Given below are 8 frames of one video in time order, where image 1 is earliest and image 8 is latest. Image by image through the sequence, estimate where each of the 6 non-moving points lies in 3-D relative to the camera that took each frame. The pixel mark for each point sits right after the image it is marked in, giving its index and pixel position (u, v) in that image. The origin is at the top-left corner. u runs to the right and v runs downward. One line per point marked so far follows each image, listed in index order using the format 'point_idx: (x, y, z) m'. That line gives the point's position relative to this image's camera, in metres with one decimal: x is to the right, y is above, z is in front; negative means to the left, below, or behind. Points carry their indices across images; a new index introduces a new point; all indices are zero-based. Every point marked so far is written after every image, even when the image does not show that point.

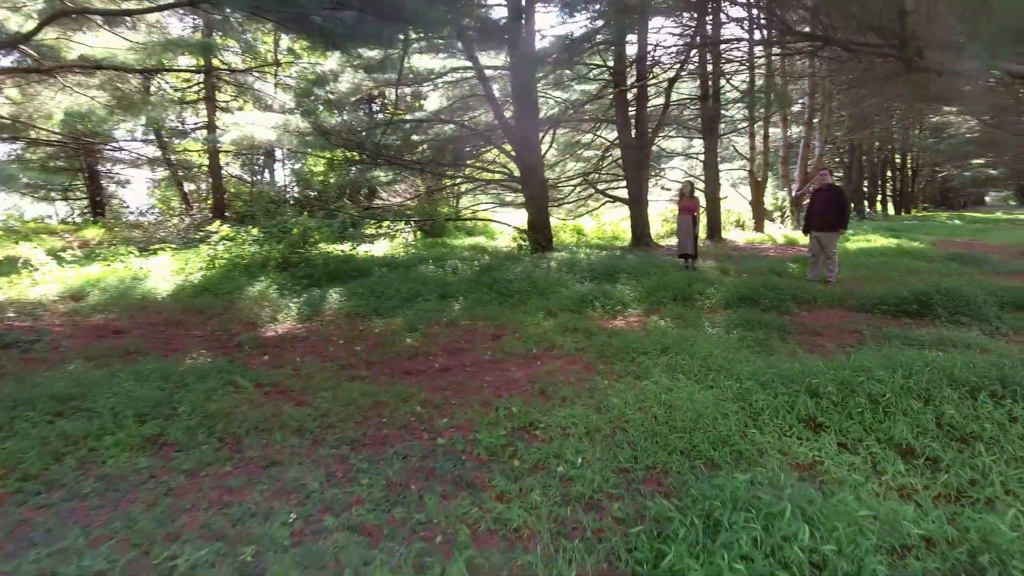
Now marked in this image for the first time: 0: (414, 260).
0: (-1.6, +0.4, +10.3) m
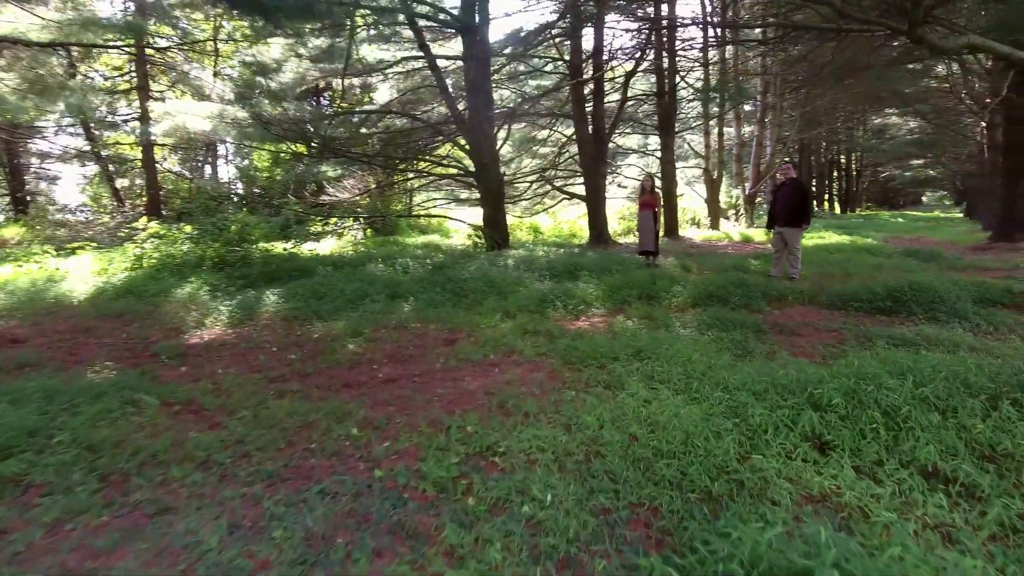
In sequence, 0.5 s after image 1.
0: (-2.2, +0.4, +9.7) m
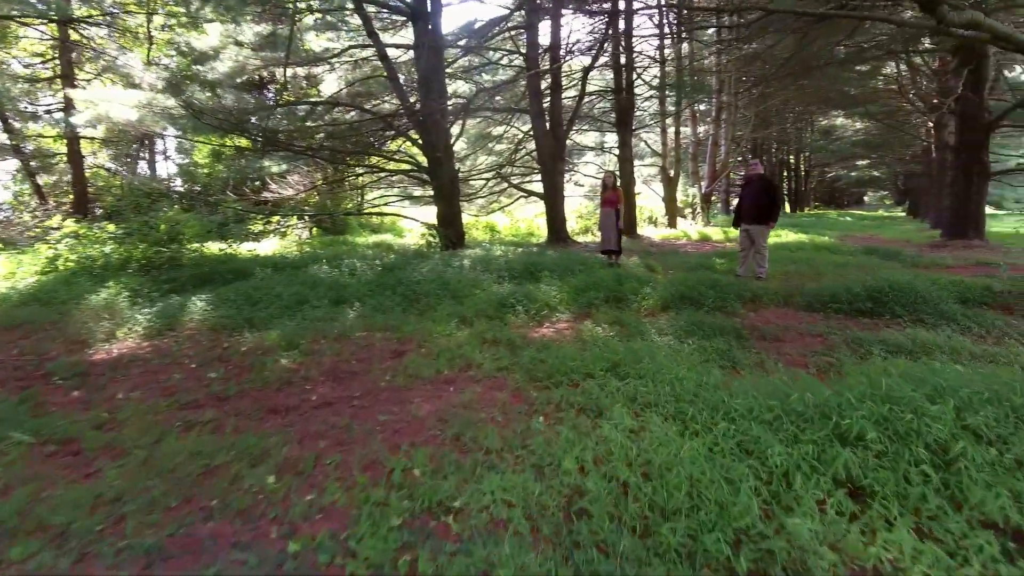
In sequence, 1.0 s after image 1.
0: (-2.8, +0.4, +9.0) m
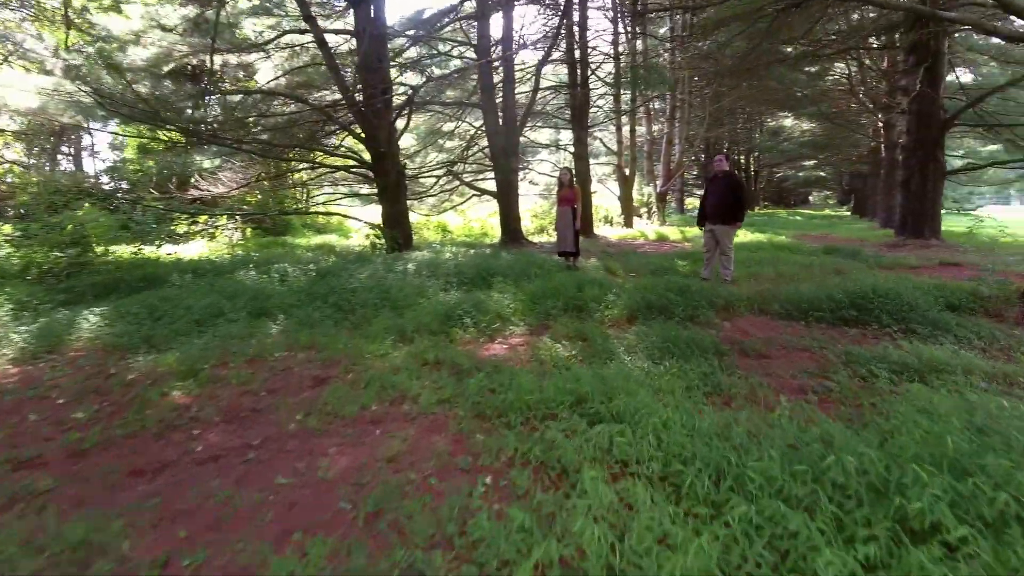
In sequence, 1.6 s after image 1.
0: (-3.5, +0.3, +8.1) m
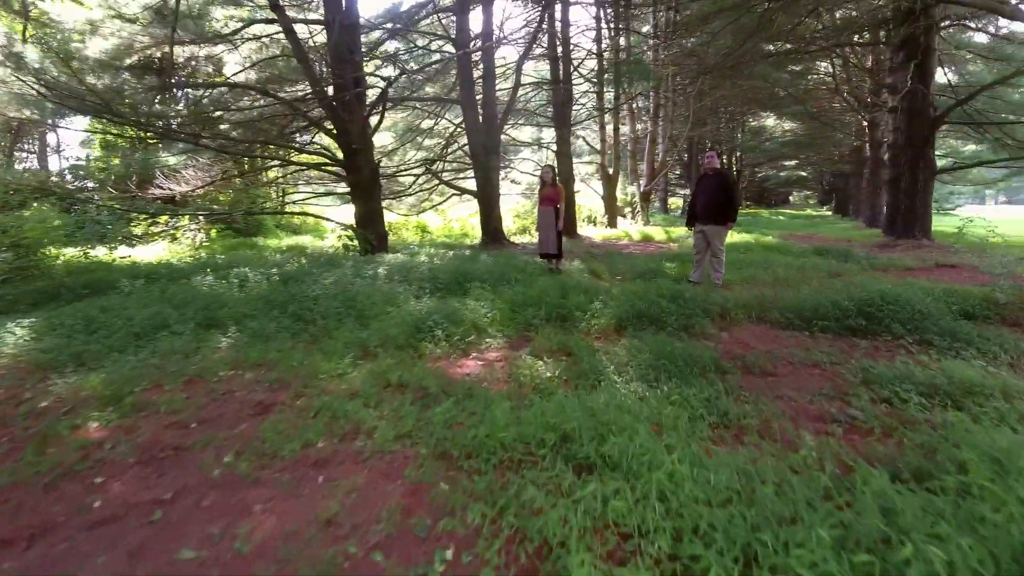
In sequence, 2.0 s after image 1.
0: (-3.7, +0.2, +7.5) m
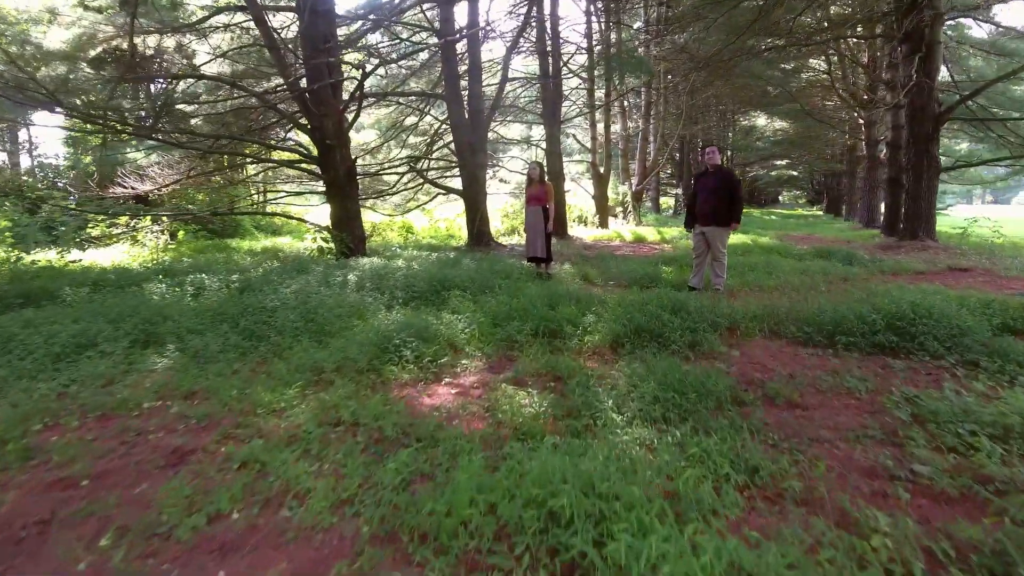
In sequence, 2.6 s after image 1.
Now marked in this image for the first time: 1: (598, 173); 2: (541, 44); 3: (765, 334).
0: (-3.9, +0.1, +6.9) m
1: (+2.4, +3.2, +17.9) m
2: (+0.6, +5.3, +14.3) m
3: (+1.7, -0.3, +4.3) m
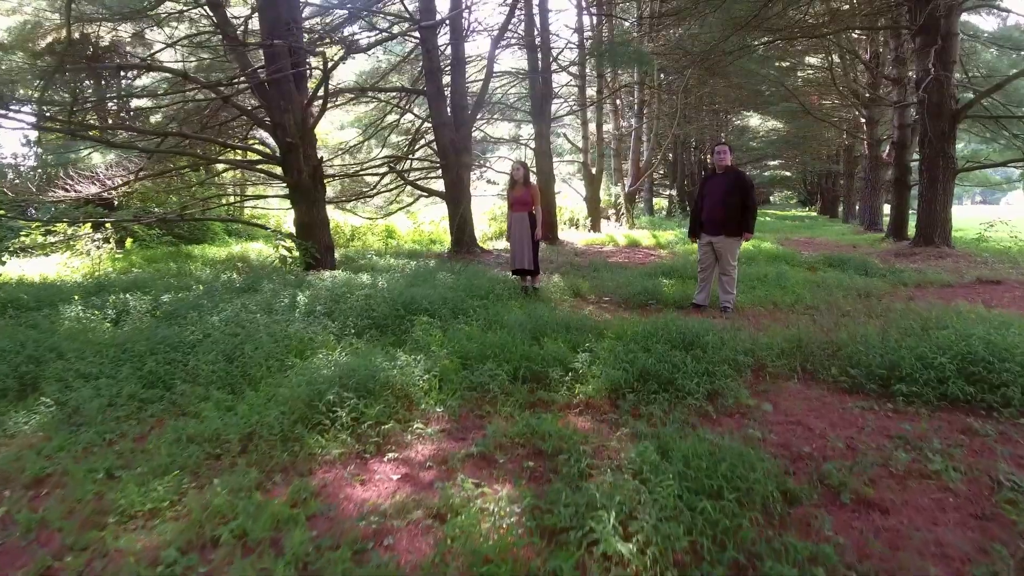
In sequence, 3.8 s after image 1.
0: (-4.0, 0.0, +6.0) m
1: (+2.1, +3.0, +17.1) m
2: (+0.4, +5.2, +13.4) m
3: (+1.5, -0.5, +3.5) m
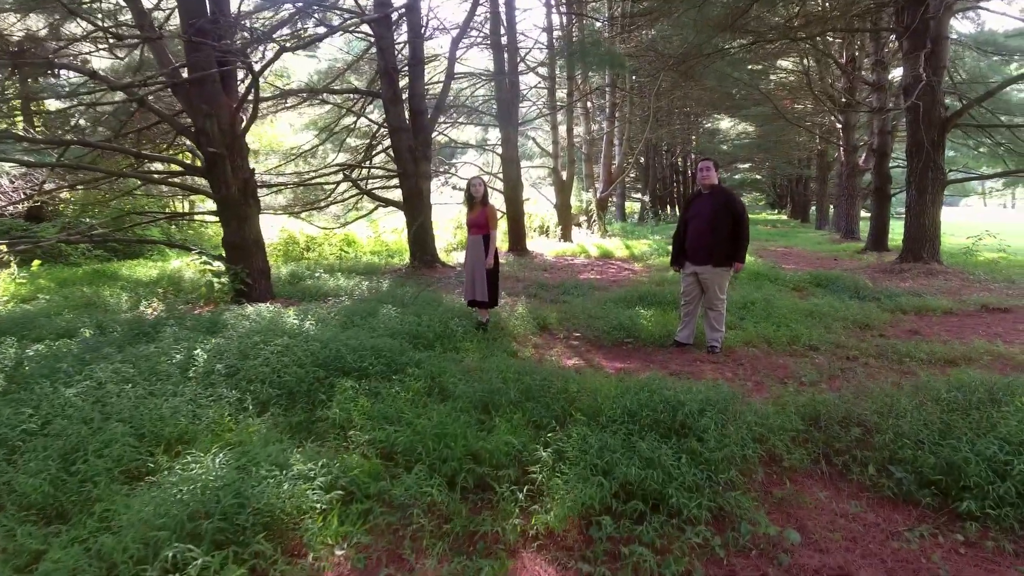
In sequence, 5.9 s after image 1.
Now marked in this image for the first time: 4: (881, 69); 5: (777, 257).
0: (-4.4, -0.4, +4.9) m
1: (+1.2, +2.7, +16.3) m
2: (-0.3, +4.8, +12.5) m
3: (+1.3, -0.8, +2.7) m
4: (+7.3, +4.3, +12.8) m
5: (+5.2, +0.6, +12.9) m
